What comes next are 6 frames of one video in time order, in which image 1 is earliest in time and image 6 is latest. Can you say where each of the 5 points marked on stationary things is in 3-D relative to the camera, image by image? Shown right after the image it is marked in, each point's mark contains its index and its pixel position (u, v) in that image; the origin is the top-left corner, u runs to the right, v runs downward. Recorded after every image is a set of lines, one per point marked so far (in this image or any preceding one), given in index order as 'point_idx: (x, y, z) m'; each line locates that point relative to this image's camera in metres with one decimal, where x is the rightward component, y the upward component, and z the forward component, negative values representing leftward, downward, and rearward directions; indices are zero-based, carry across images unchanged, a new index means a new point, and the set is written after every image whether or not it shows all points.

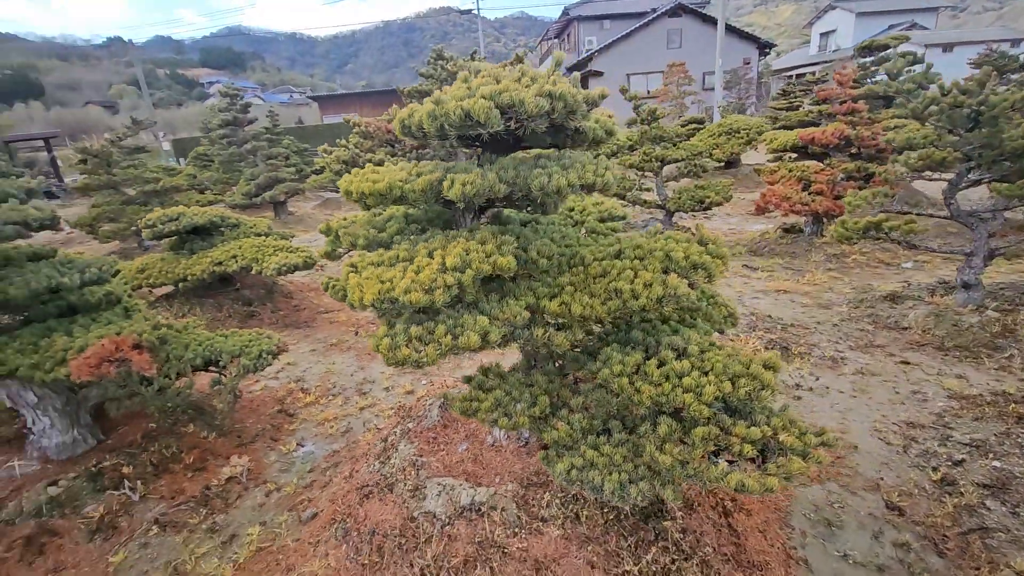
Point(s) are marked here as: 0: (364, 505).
0: (-1.1, -1.6, +3.6) m
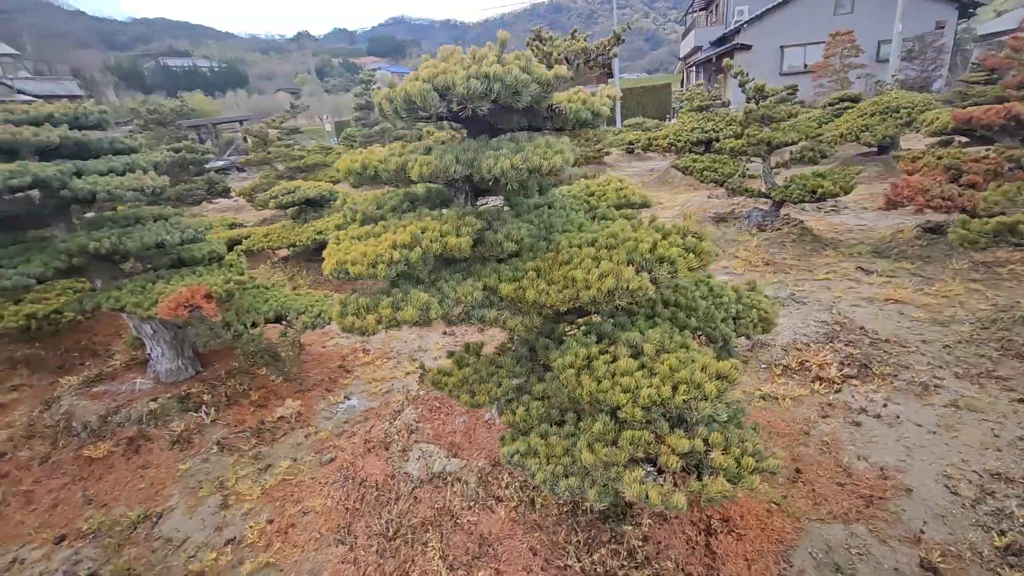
0: (-1.2, -1.3, +3.9) m
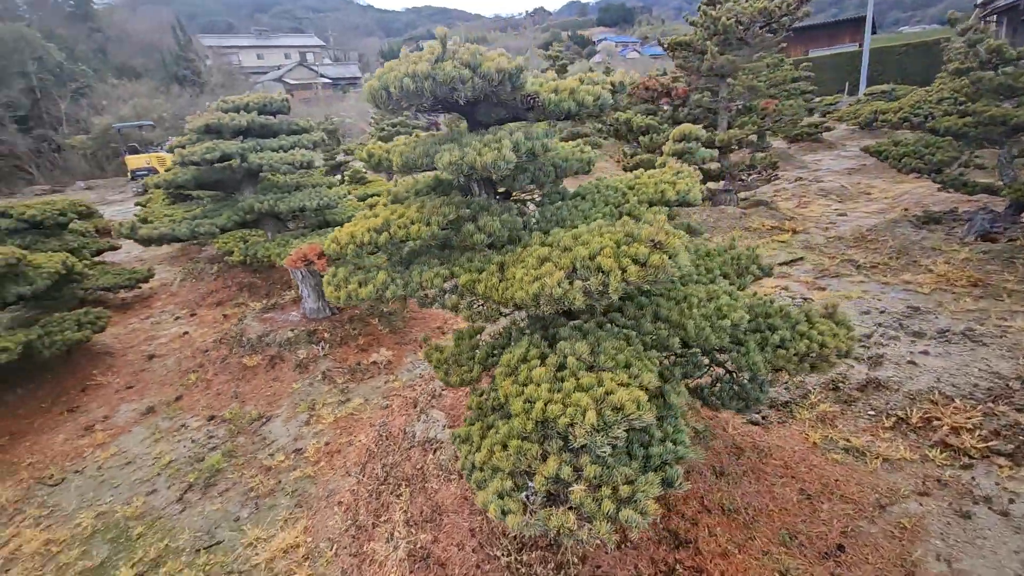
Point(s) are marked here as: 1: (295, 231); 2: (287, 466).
0: (-1.0, -1.1, +4.5) m
1: (-2.8, +0.7, +6.4) m
2: (-2.0, -1.6, +4.4) m
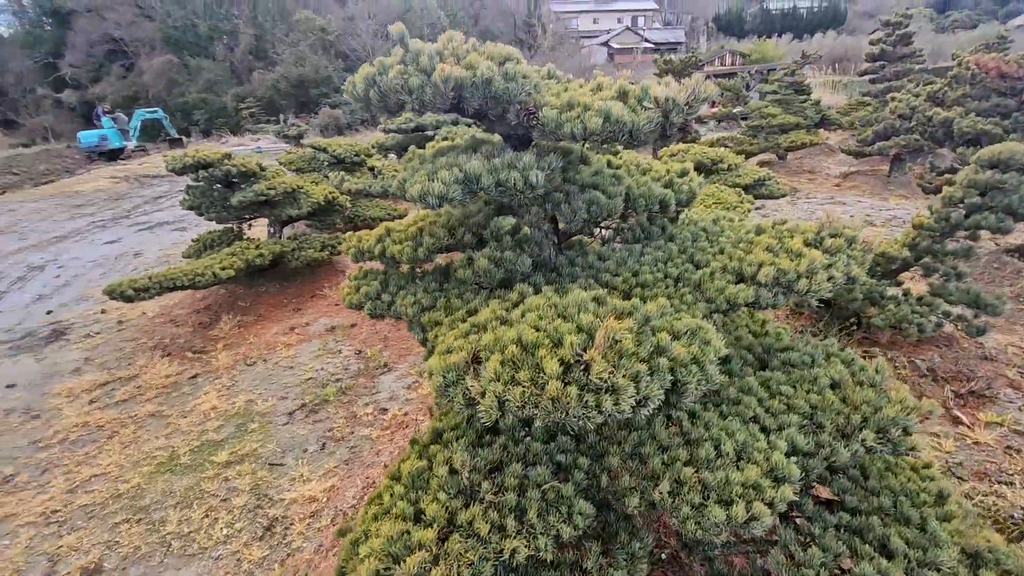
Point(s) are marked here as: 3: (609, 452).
0: (-0.5, -1.1, +4.3) m
1: (-0.6, +1.1, +6.6) m
2: (-1.4, -1.3, +4.9) m
3: (+0.4, -0.6, +2.0) m
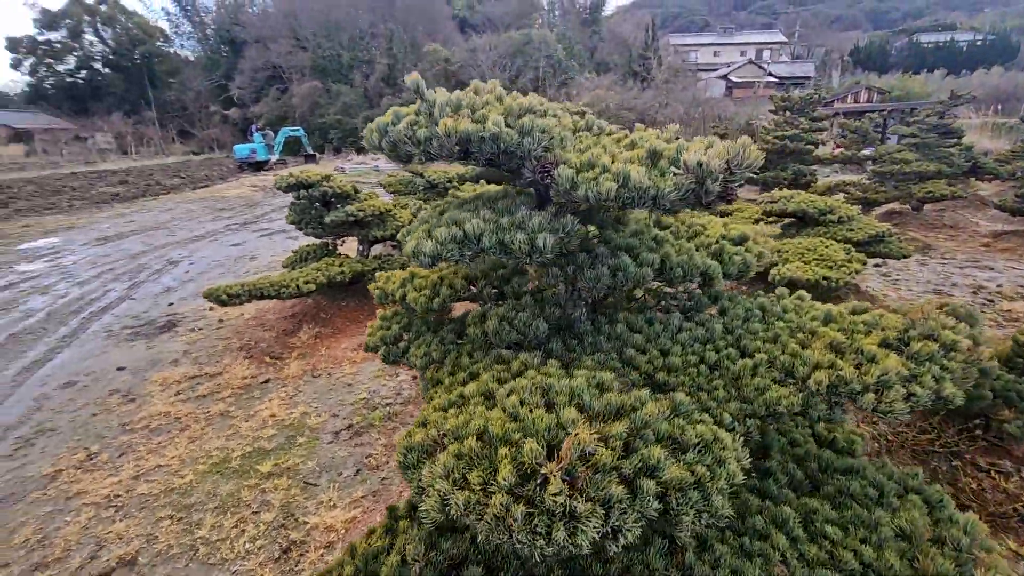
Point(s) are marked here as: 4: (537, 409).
0: (-0.2, -1.4, +4.1) m
1: (+0.4, +0.6, +6.5) m
2: (-1.0, -1.6, +4.8) m
3: (+0.3, -0.9, +1.7) m
4: (+0.1, -0.4, +1.7) m
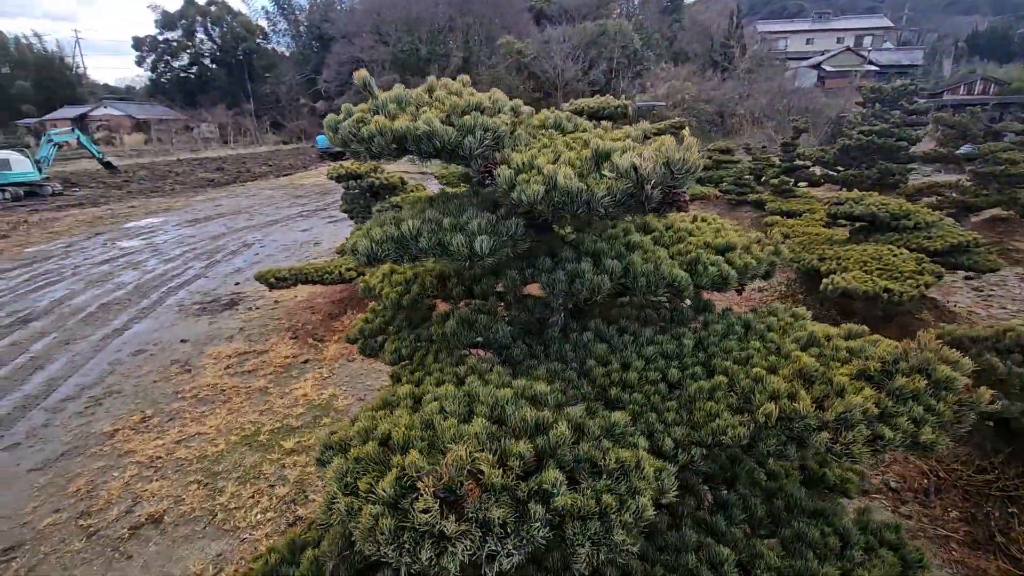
0: (-0.2, -1.4, +4.1) m
1: (+0.8, +0.7, +6.3) m
2: (-0.9, -1.5, +4.9) m
3: (0.0, -0.9, +1.6) m
4: (-0.1, -0.4, +1.6) m
